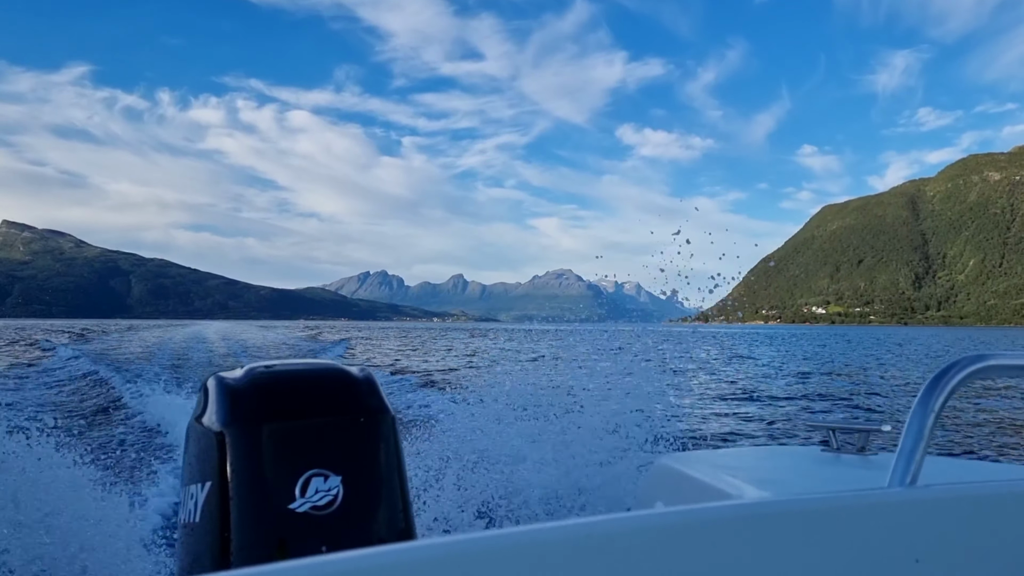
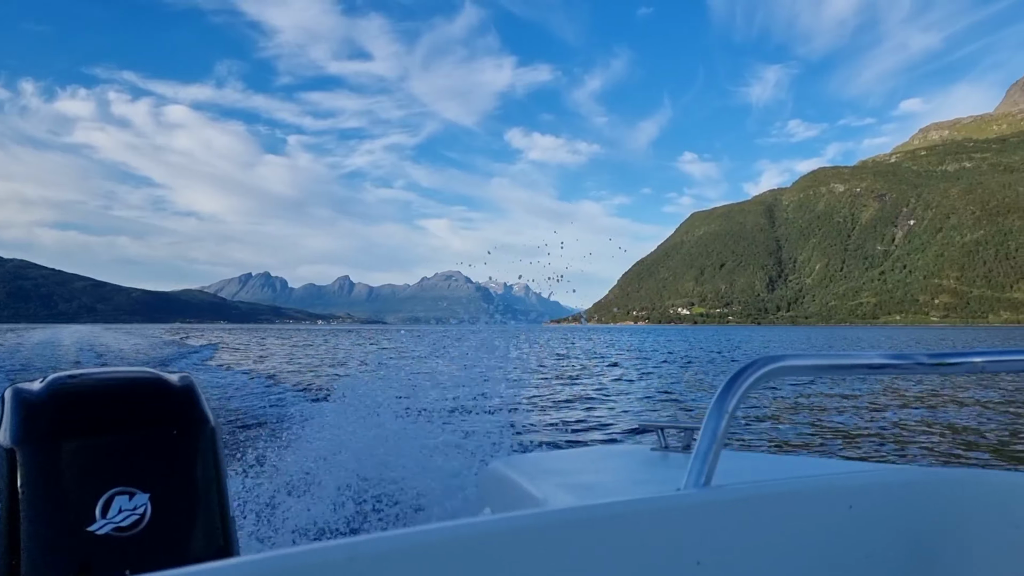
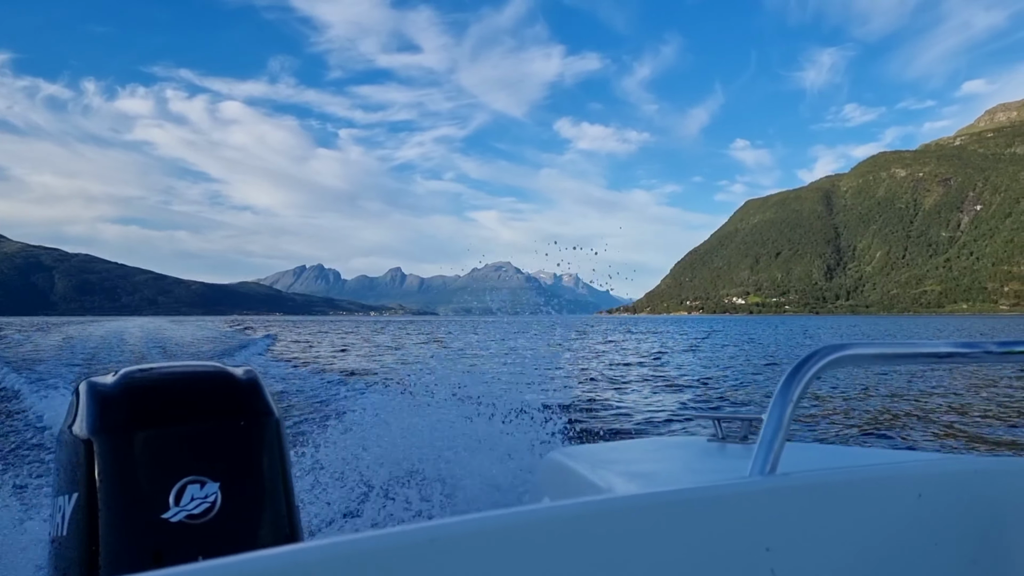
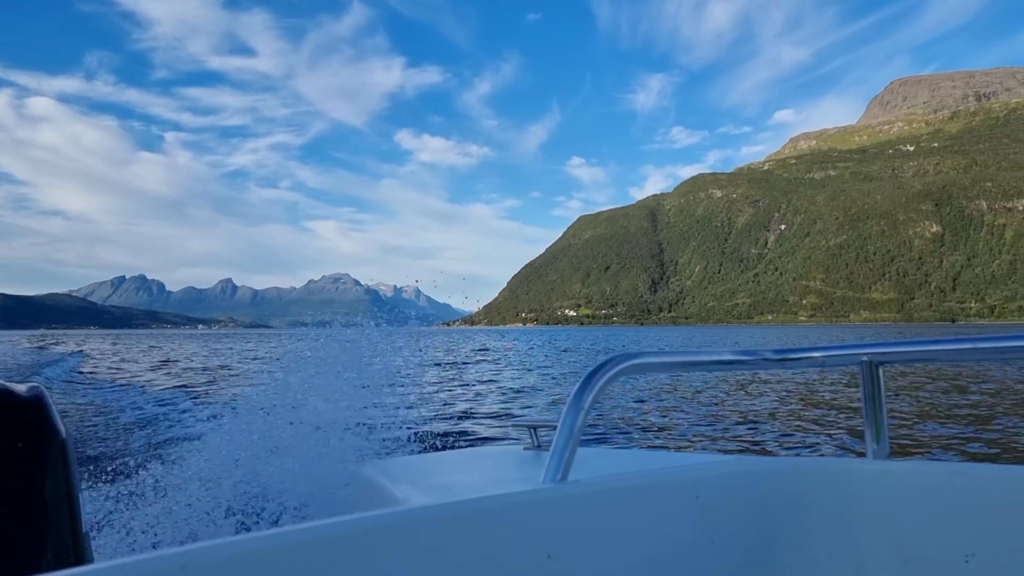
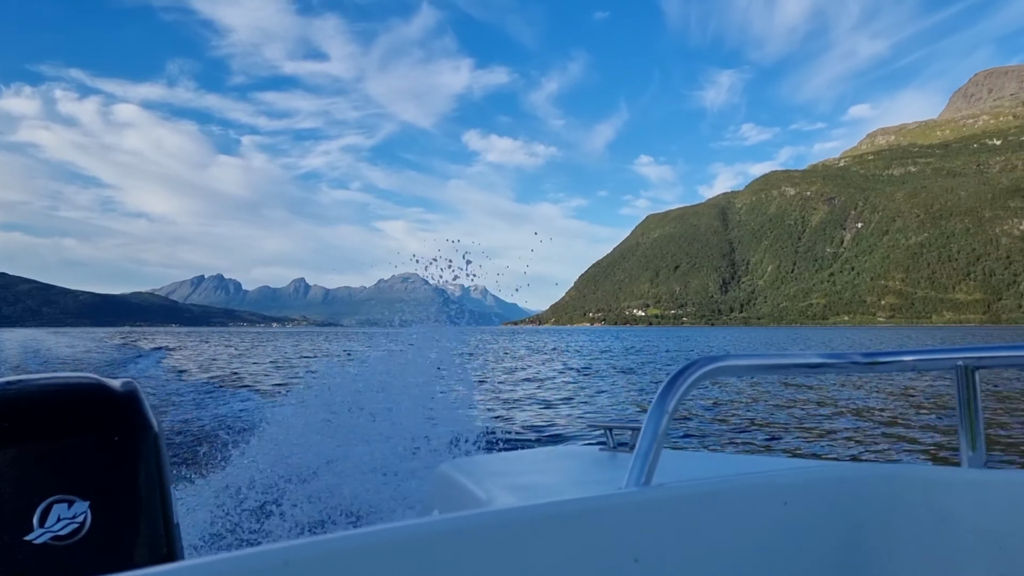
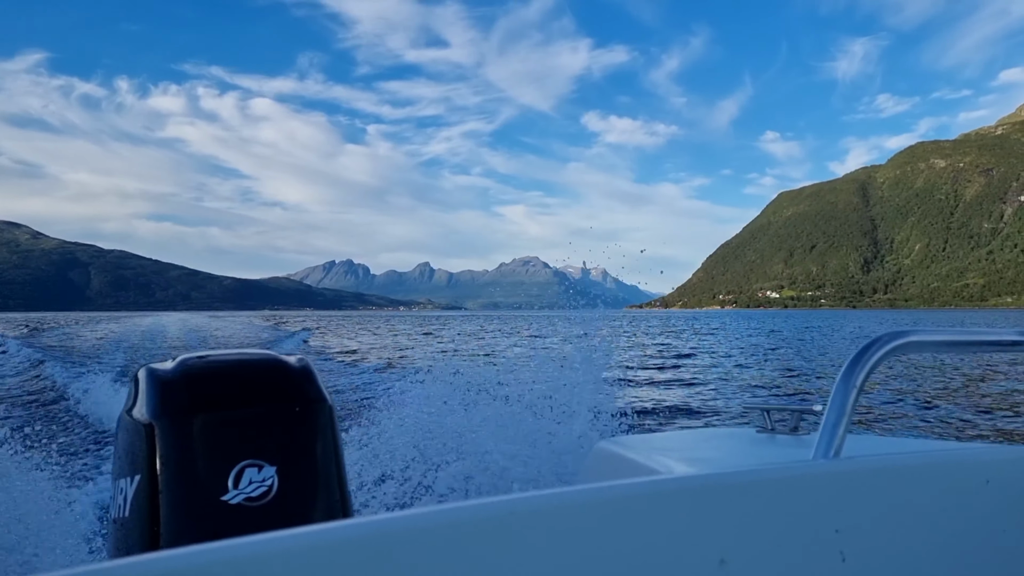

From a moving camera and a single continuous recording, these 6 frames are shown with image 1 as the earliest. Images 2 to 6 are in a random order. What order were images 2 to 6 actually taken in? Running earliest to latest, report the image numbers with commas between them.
6, 3, 2, 5, 4
